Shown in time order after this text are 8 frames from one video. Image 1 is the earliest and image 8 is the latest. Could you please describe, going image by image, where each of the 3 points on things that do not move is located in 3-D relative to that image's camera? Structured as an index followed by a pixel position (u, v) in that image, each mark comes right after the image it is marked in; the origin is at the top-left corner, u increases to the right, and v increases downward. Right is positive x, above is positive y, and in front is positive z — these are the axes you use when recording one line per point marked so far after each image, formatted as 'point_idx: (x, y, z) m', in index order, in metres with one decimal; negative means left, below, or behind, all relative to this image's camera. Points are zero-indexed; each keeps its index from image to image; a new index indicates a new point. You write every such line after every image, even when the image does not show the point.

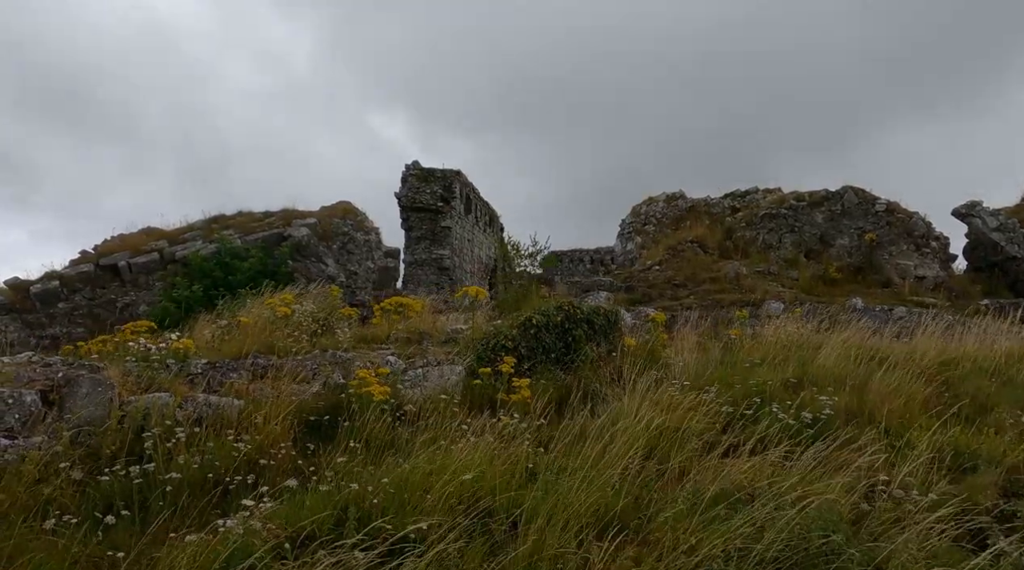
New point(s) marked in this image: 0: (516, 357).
0: (+0.1, -0.6, +8.1) m
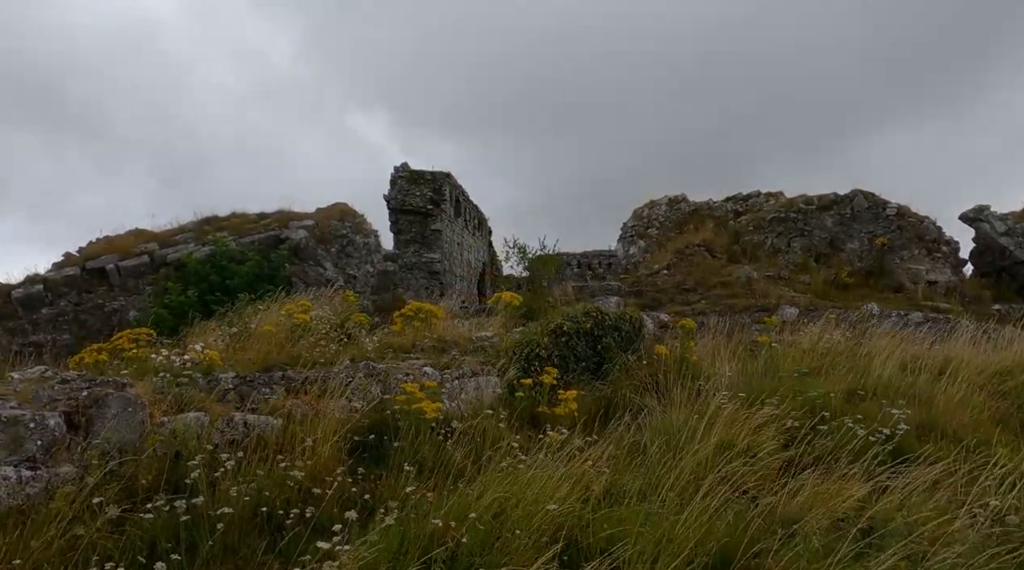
0: (+0.3, -0.7, +7.6) m
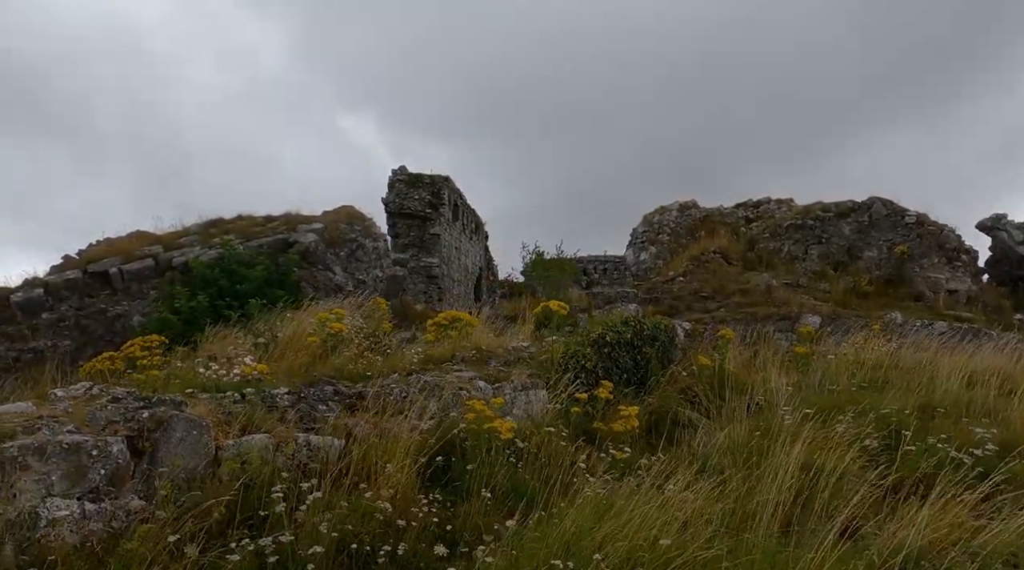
0: (+0.7, -0.8, +7.2) m
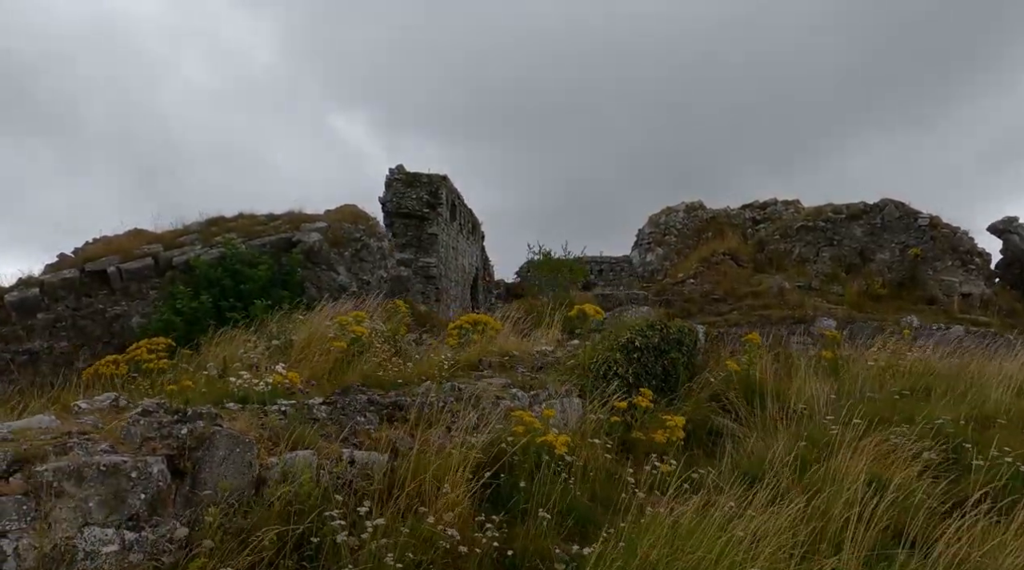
0: (+0.9, -0.8, +6.9) m
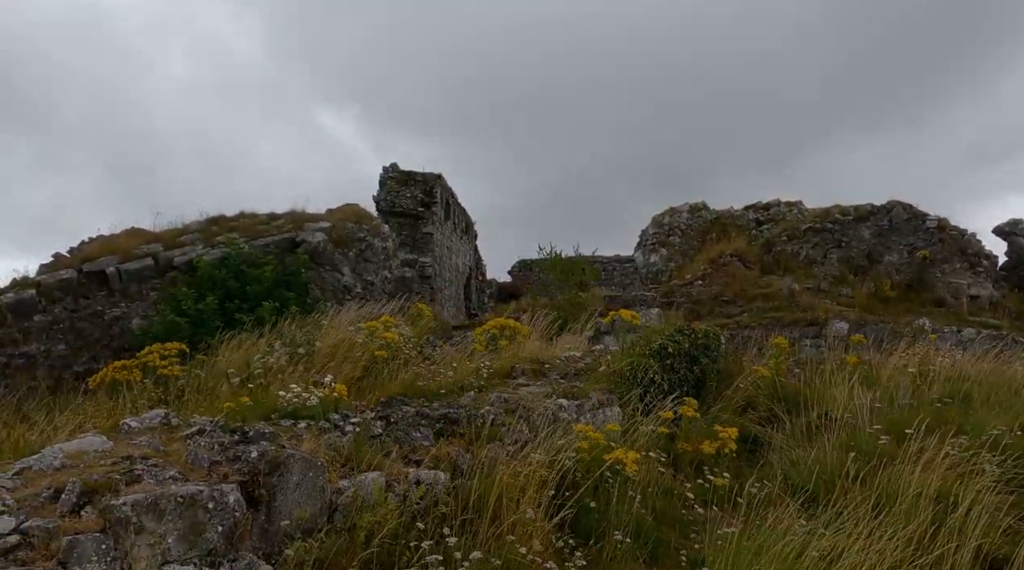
0: (+1.2, -0.8, +6.7) m
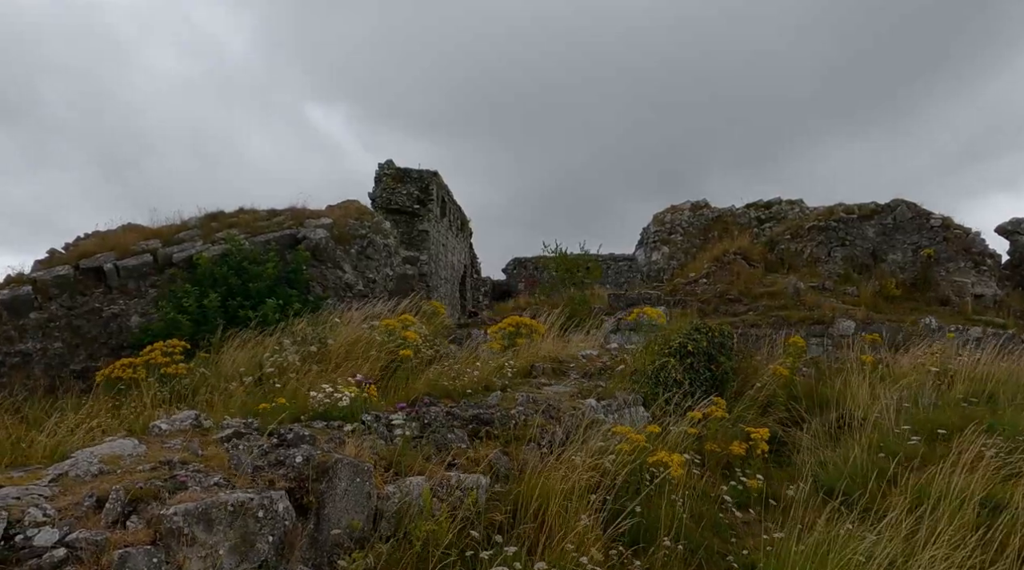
0: (+1.3, -0.8, +6.5) m
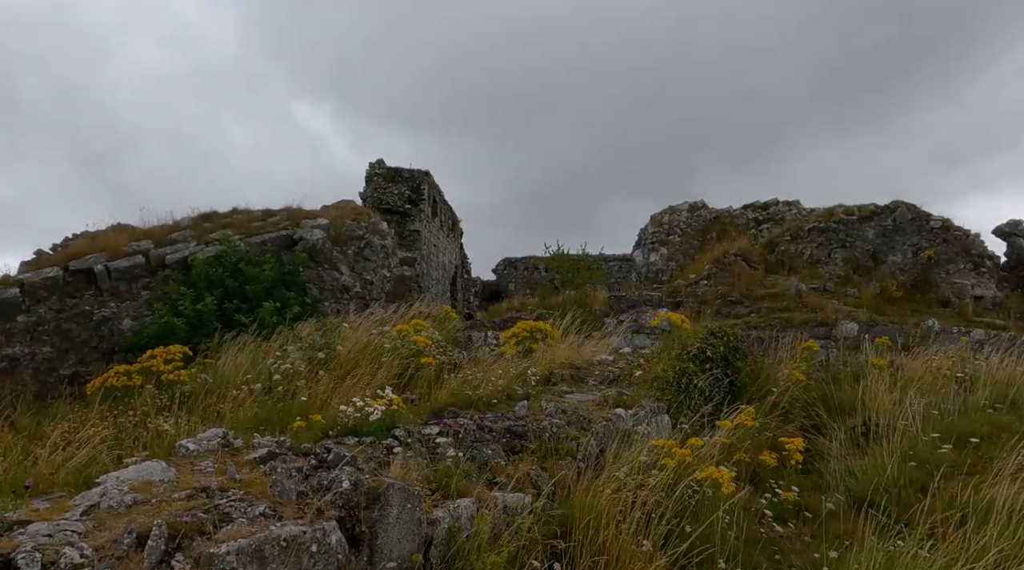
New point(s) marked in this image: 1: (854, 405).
0: (+1.5, -0.8, +6.3) m
1: (+2.7, -0.9, +7.5) m
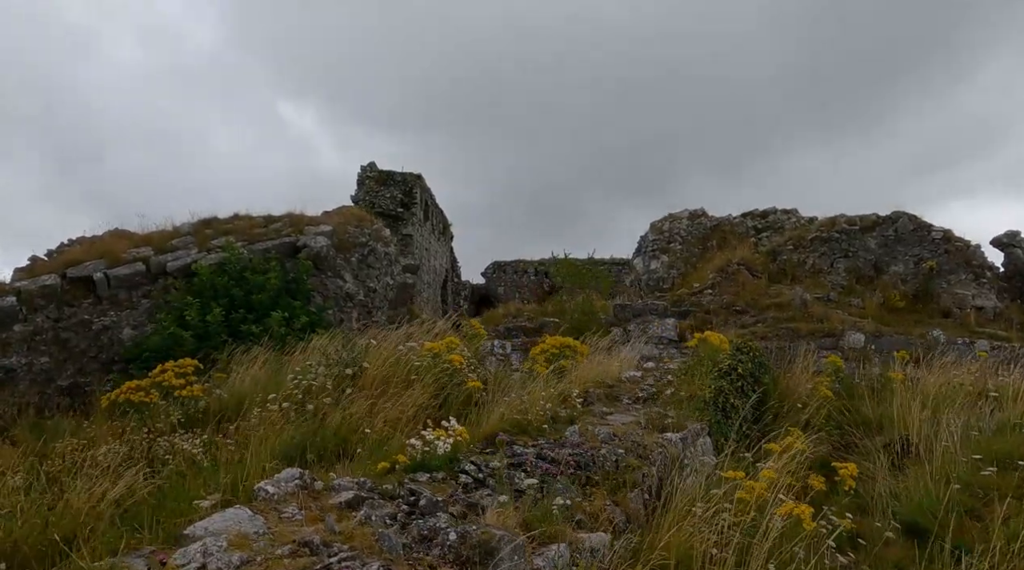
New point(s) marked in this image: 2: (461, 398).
0: (+1.7, -0.9, +6.2) m
1: (+2.9, -1.1, +7.4) m
2: (-0.2, -0.6, +5.8) m
